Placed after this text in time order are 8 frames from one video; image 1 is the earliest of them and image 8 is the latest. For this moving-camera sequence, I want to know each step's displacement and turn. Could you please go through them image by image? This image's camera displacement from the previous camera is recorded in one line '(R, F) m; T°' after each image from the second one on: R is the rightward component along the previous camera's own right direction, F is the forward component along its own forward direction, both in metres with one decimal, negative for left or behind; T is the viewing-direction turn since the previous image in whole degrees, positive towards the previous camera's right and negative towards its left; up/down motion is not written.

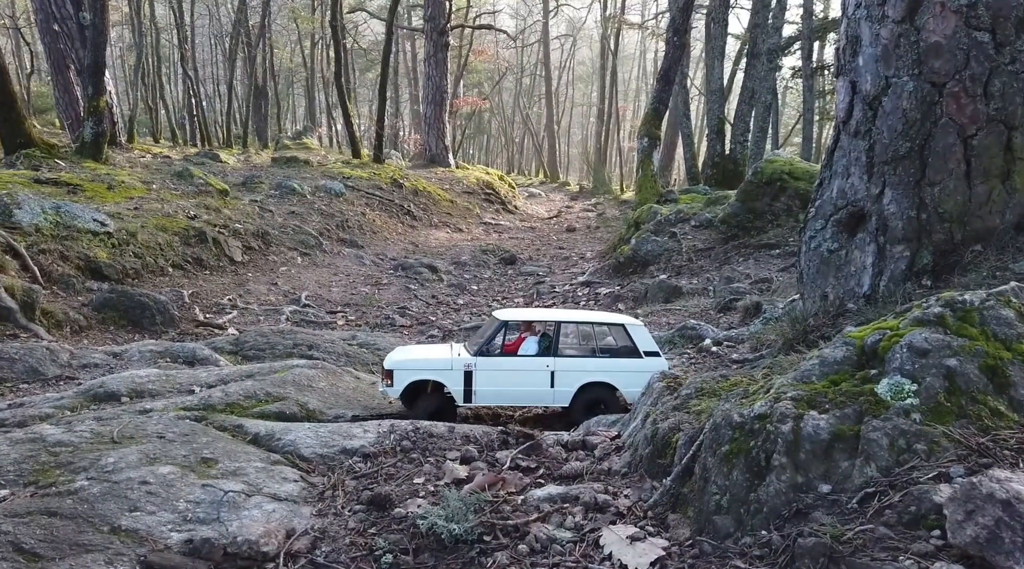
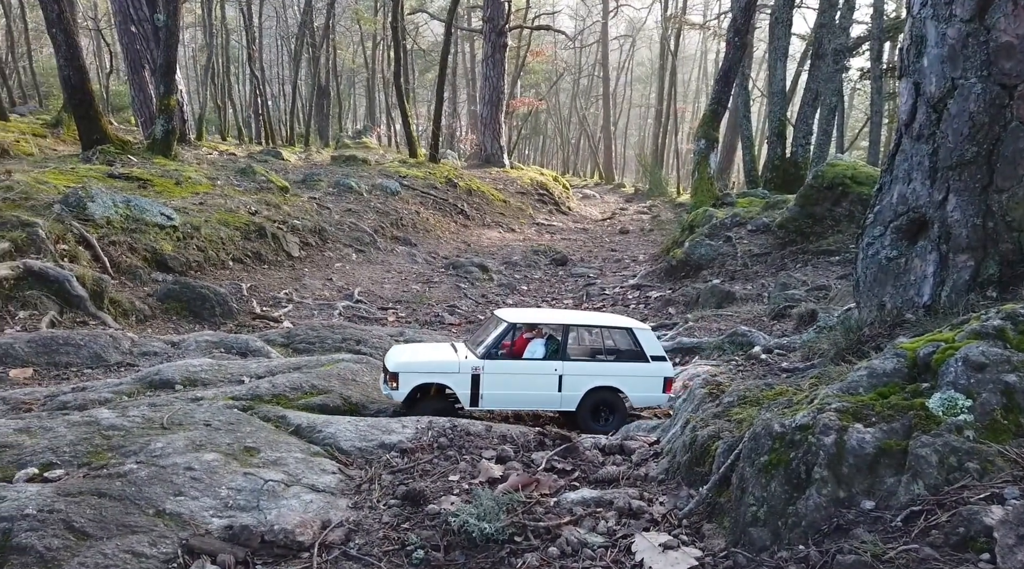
(+0.1, +0.1) m; -3°
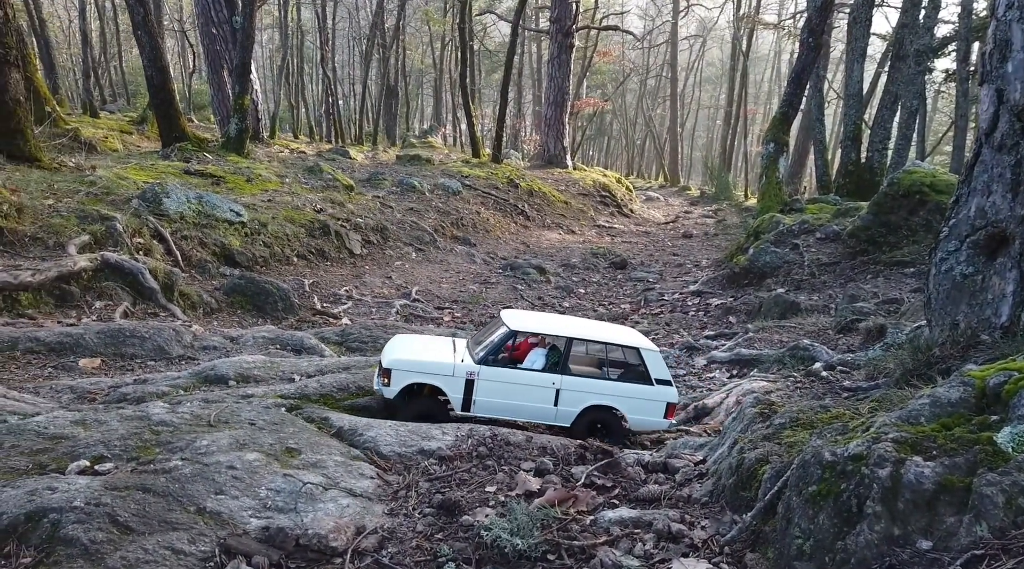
(+0.1, +0.2) m; -4°
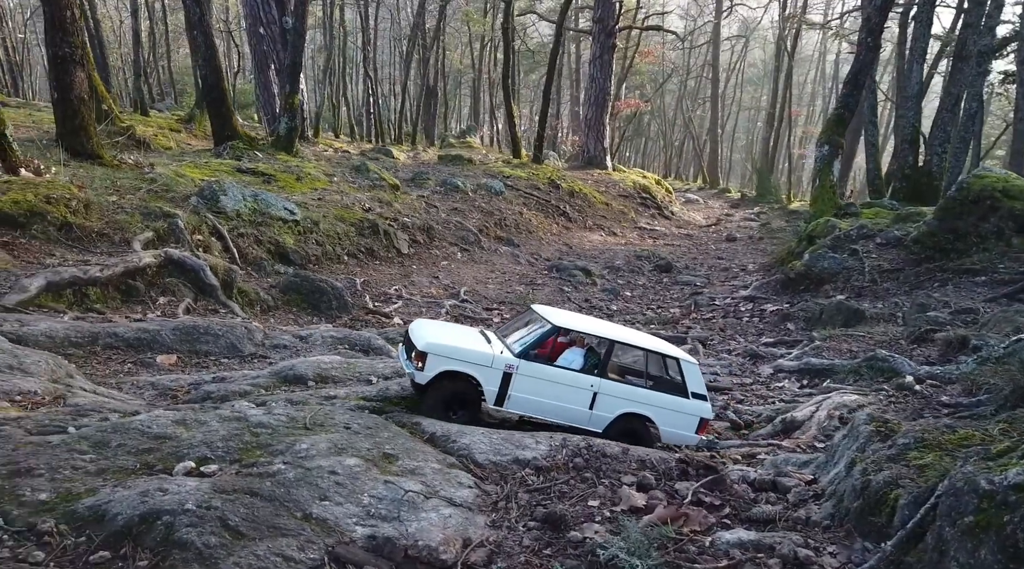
(-0.3, +0.1) m; -2°
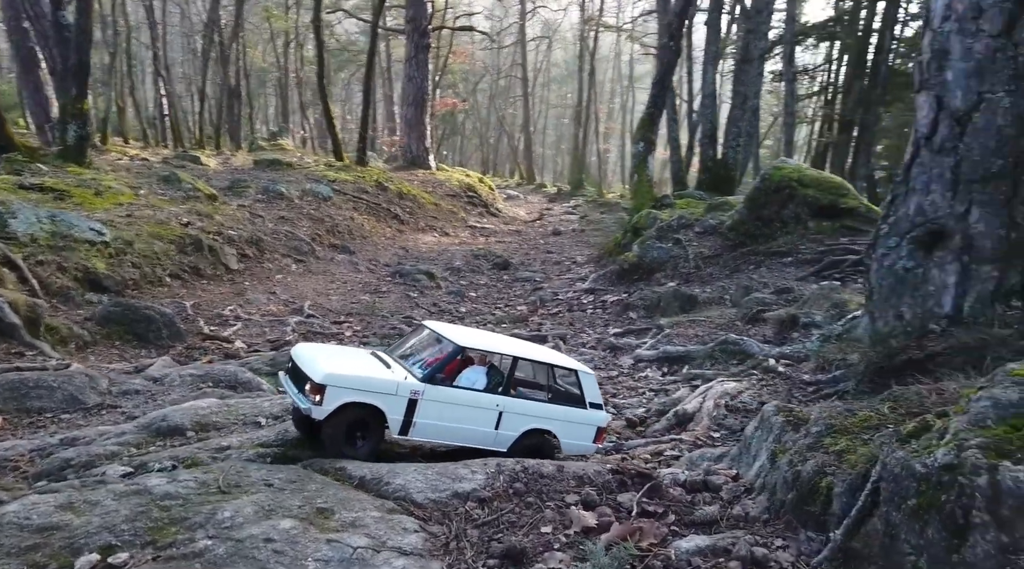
(-0.5, +0.1) m; +11°
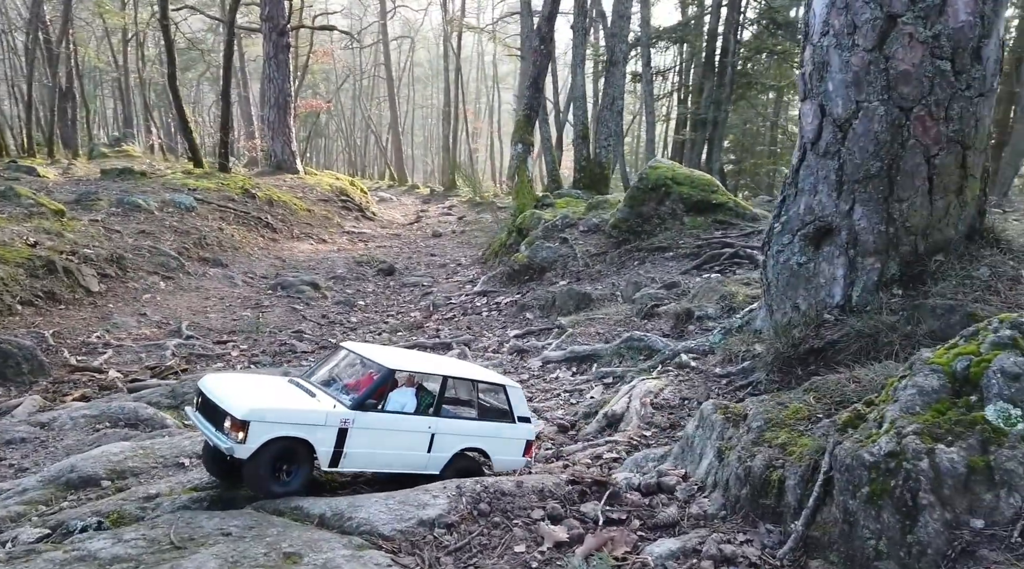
(-0.4, -0.1) m; +8°
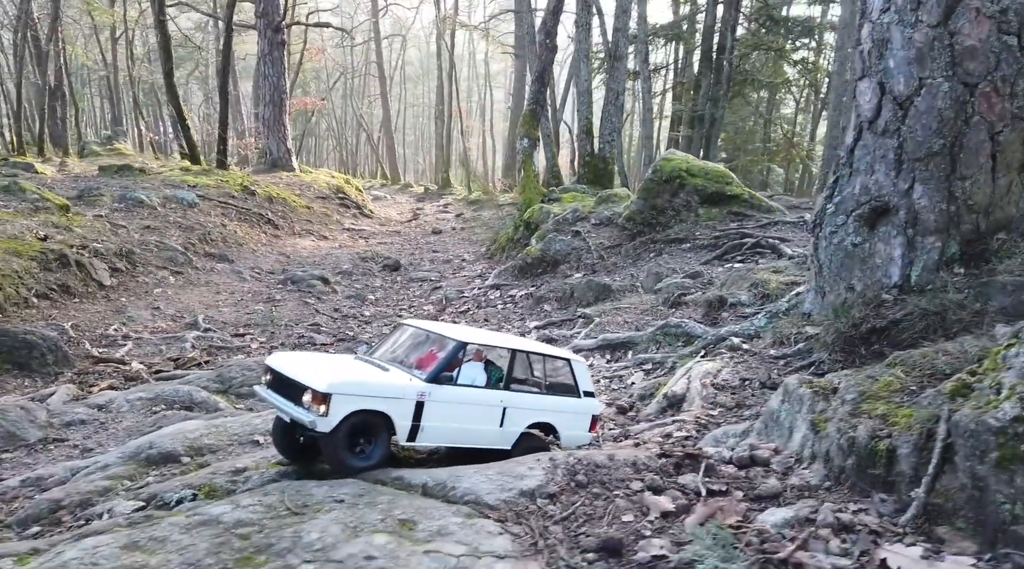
(-0.5, +0.1) m; +1°
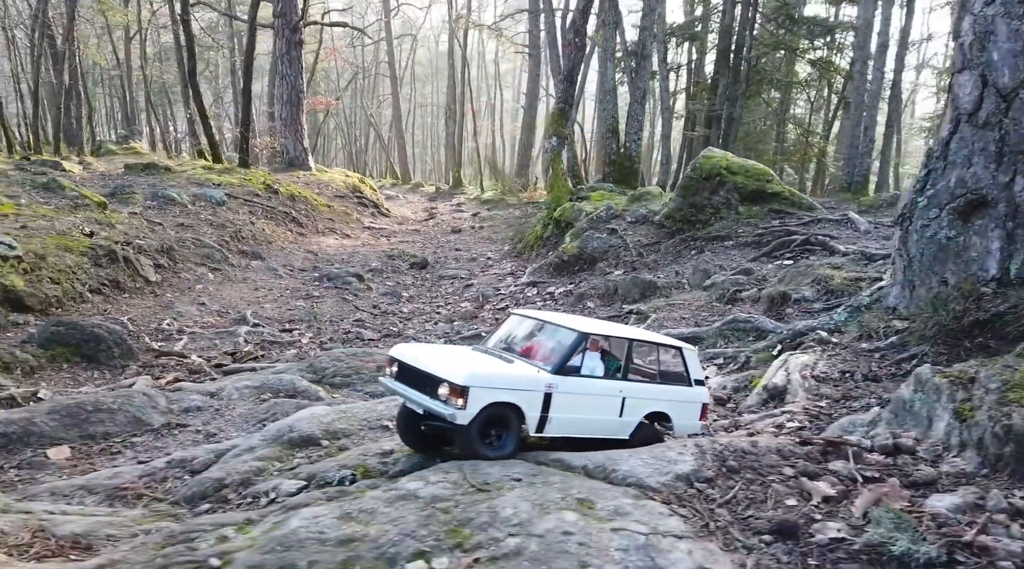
(-0.7, 0.0) m; 0°
